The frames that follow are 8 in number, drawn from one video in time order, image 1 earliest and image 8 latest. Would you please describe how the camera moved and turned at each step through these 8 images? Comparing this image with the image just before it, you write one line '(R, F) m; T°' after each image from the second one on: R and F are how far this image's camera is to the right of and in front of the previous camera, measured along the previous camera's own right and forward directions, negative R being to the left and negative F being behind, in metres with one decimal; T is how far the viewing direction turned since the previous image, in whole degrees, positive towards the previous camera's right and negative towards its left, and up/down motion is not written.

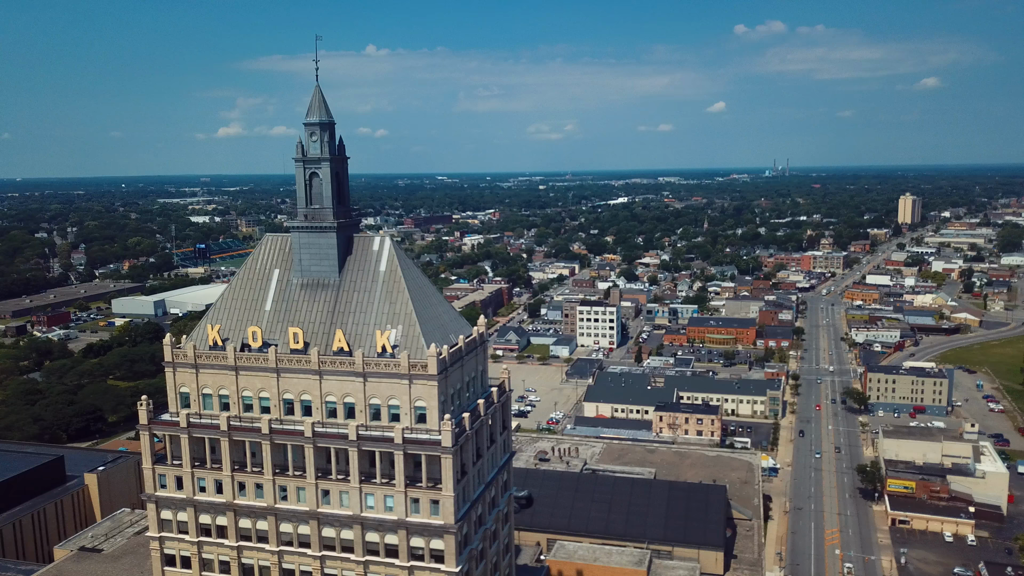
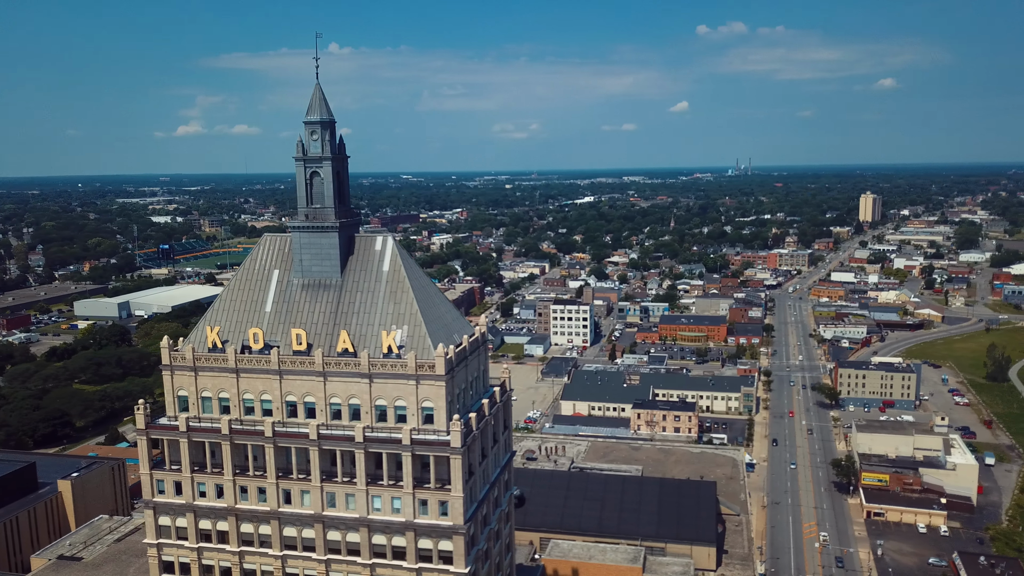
(-0.7, +0.1) m; +2°
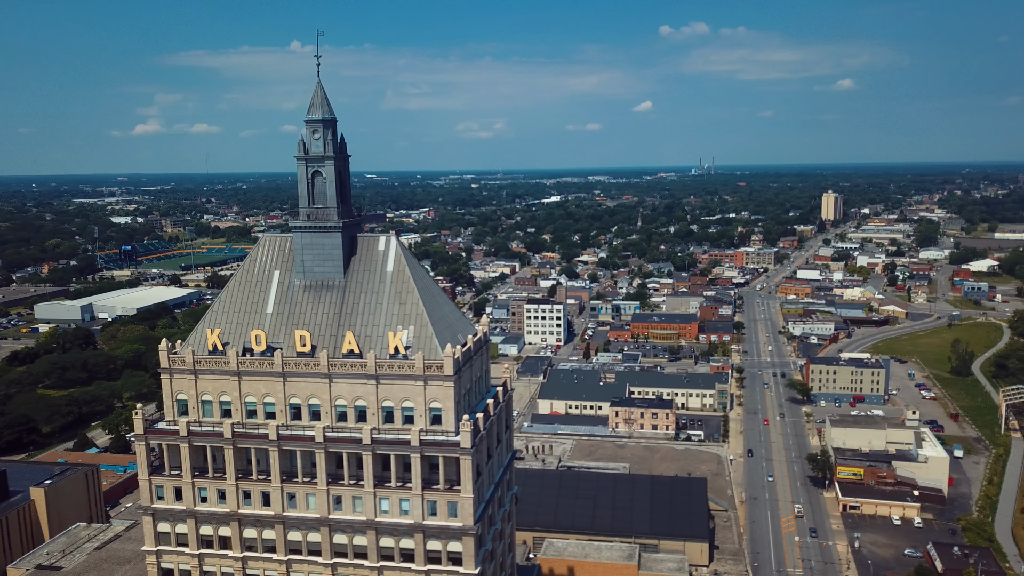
(-0.7, +0.1) m; +2°
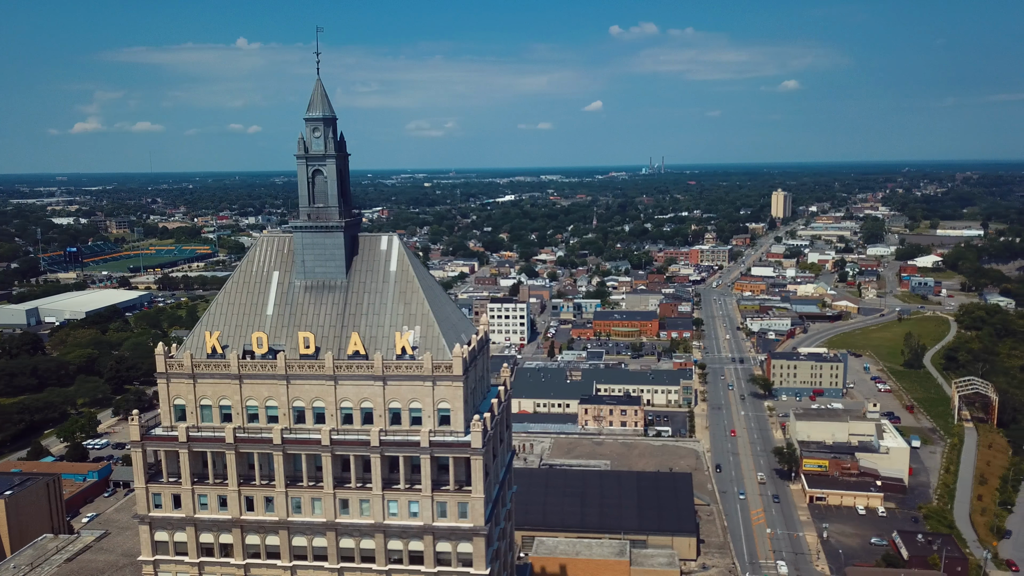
(-1.0, +0.1) m; +3°
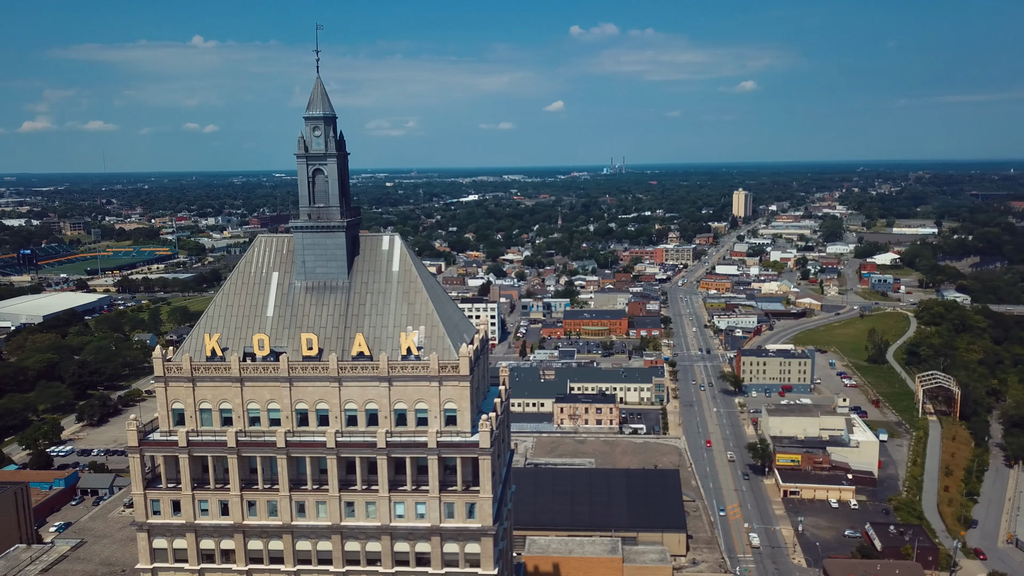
(-0.8, 0.0) m; +2°
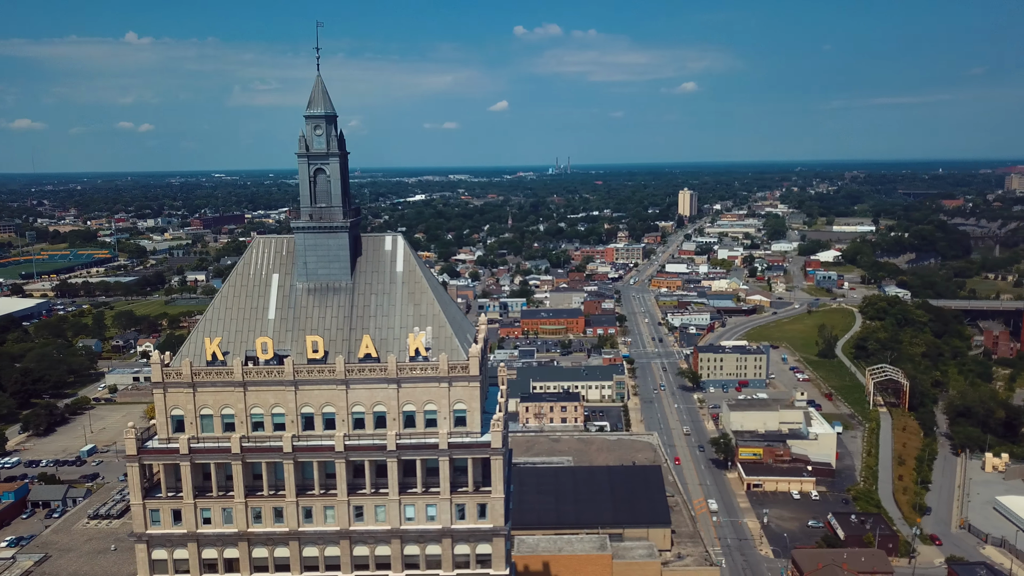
(-1.1, 0.0) m; +3°
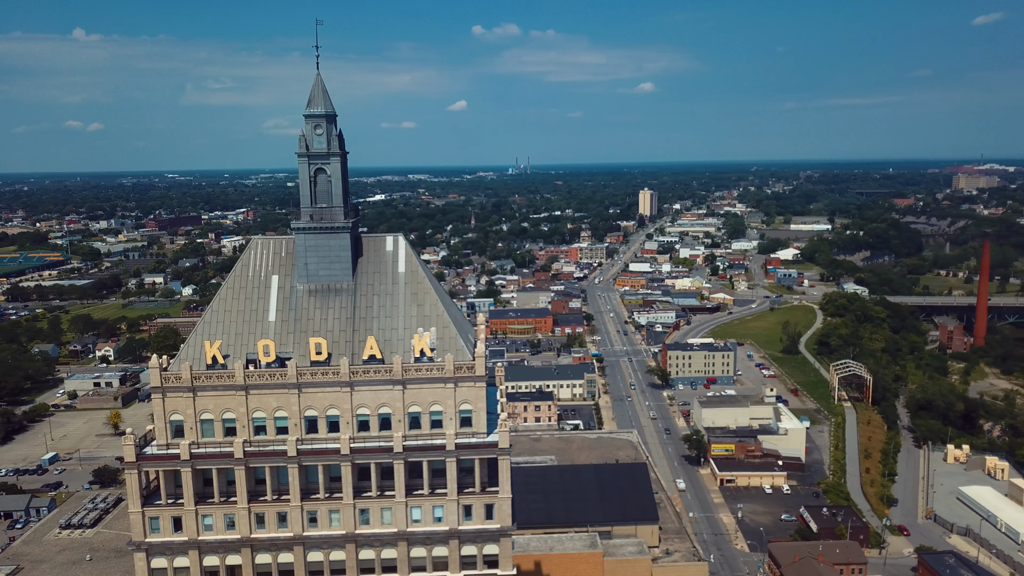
(-0.8, 0.0) m; +3°
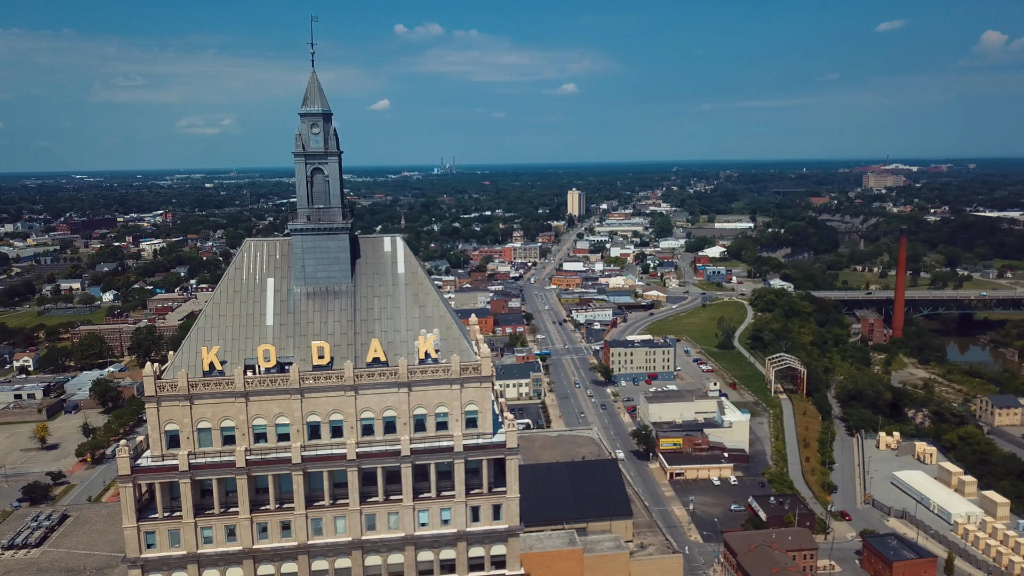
(-1.4, 0.0) m; +5°
